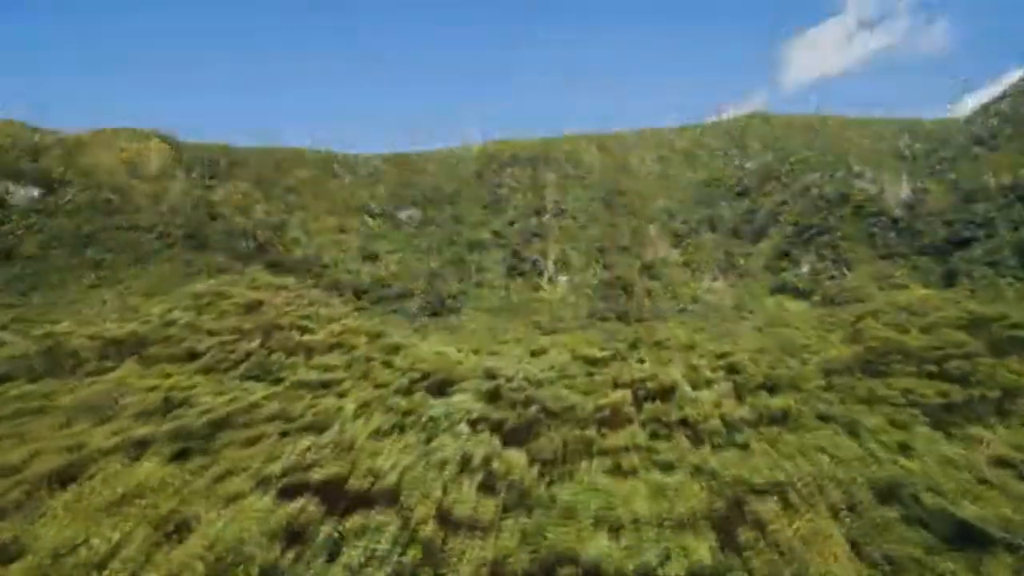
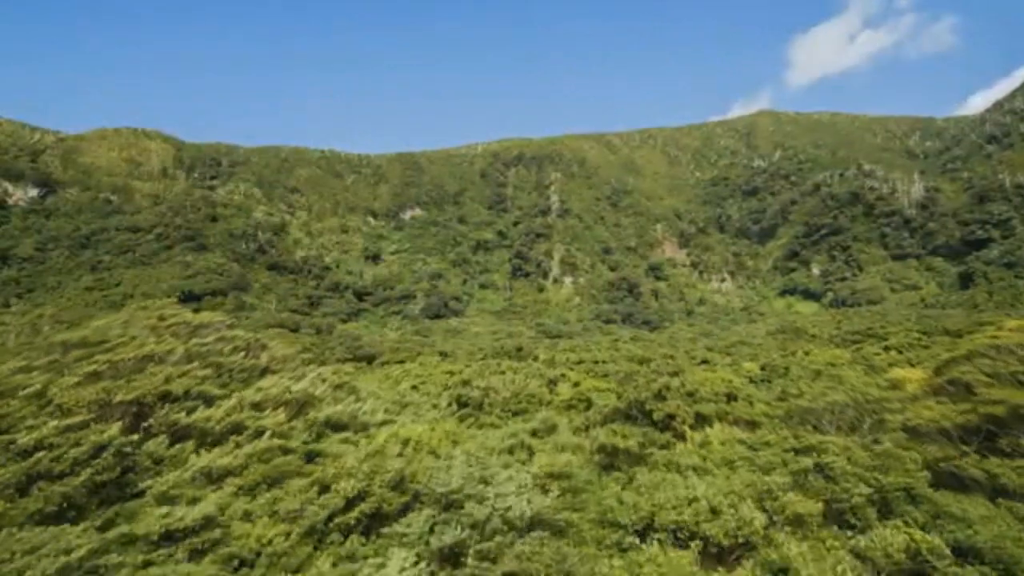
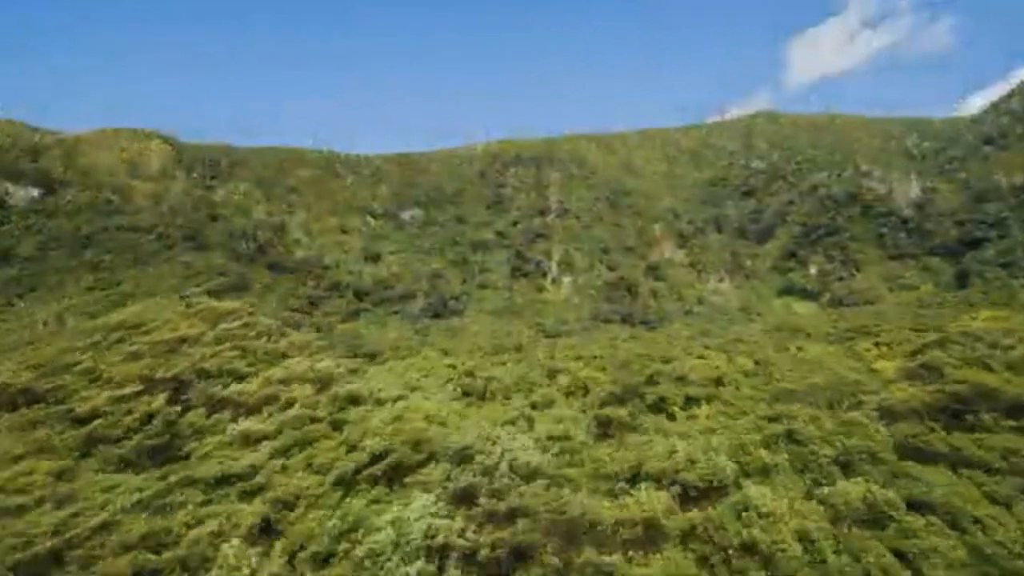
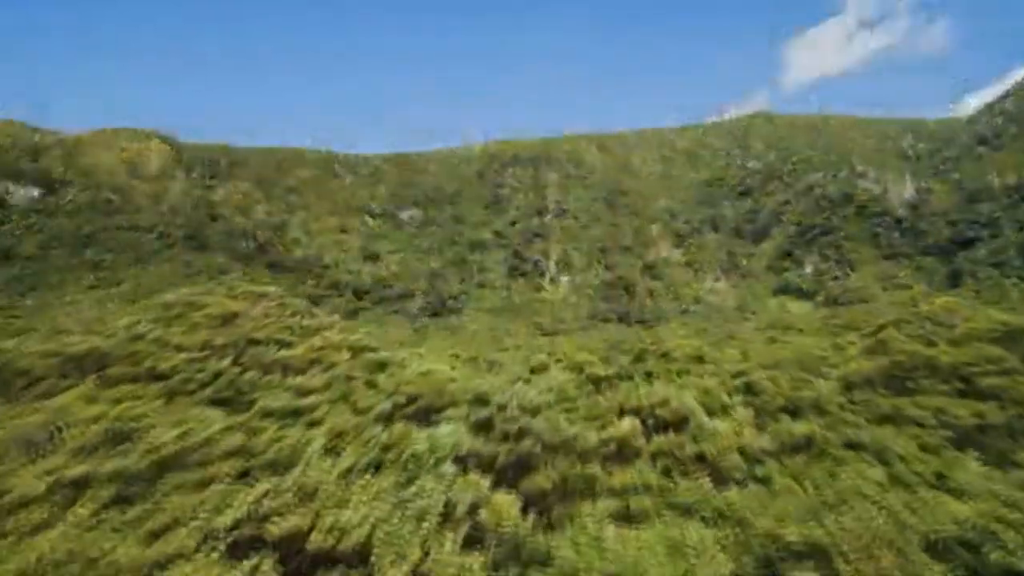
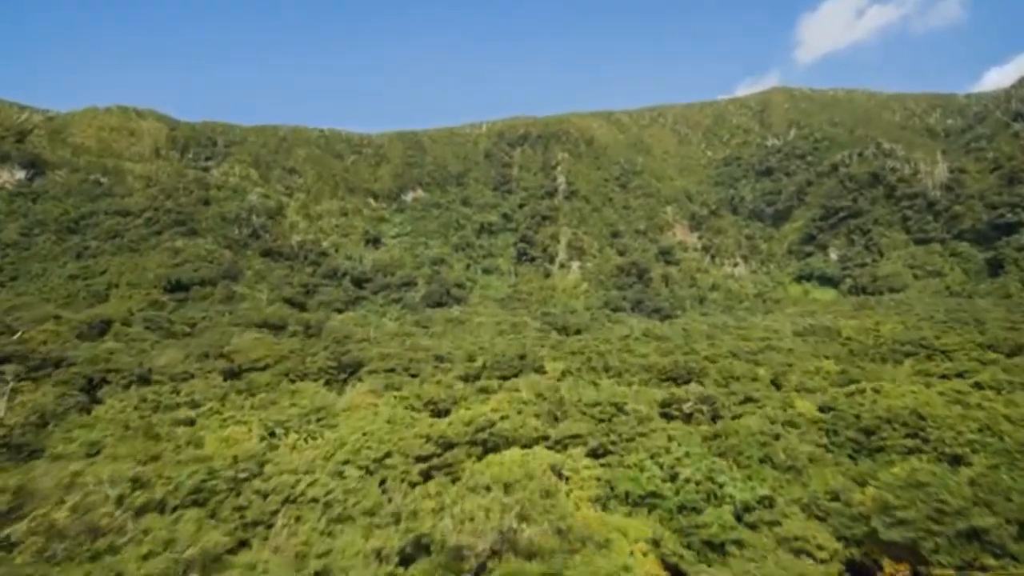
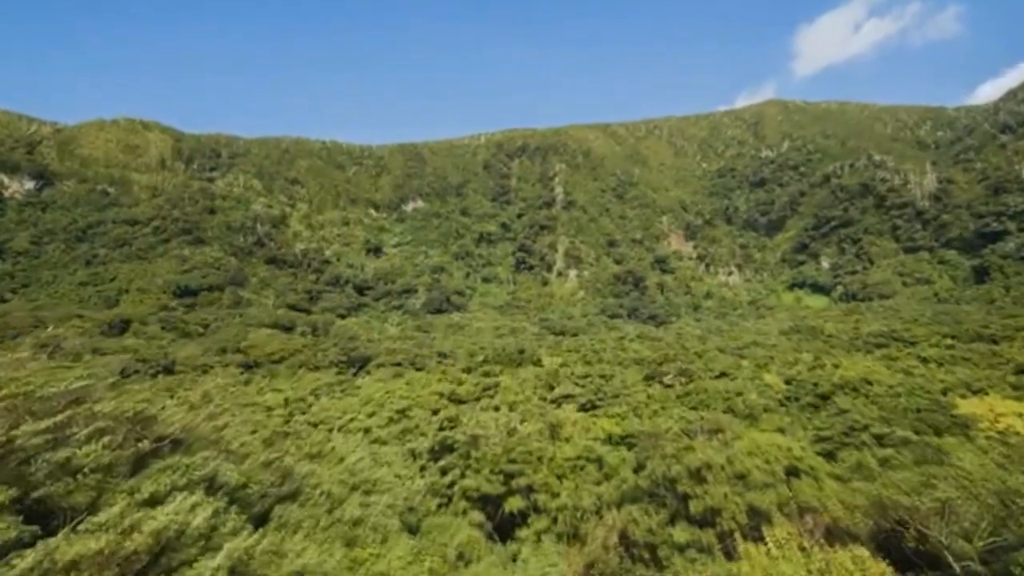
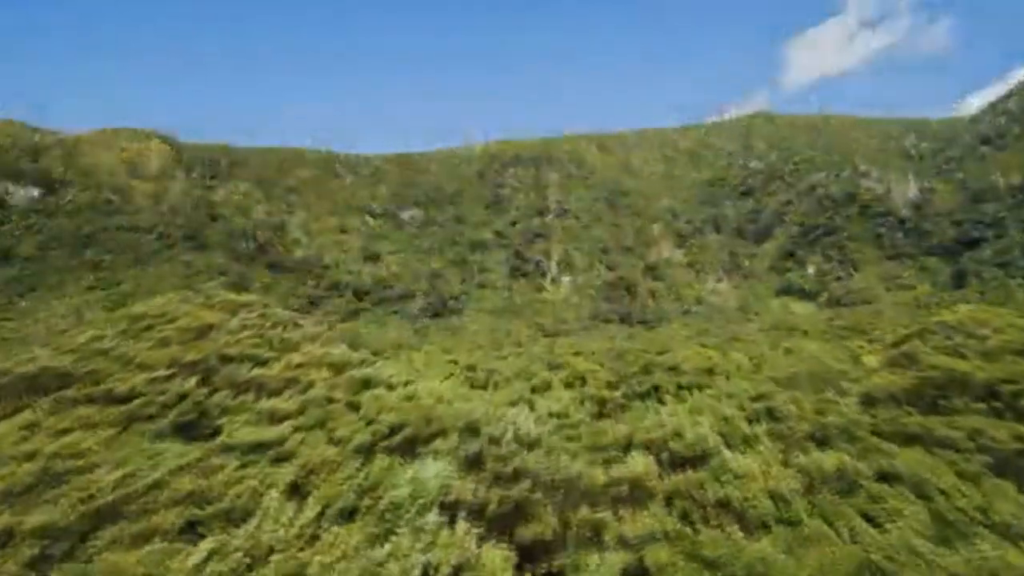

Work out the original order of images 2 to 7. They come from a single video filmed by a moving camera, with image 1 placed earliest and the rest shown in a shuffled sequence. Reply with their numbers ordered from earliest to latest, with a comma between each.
4, 7, 3, 2, 6, 5
